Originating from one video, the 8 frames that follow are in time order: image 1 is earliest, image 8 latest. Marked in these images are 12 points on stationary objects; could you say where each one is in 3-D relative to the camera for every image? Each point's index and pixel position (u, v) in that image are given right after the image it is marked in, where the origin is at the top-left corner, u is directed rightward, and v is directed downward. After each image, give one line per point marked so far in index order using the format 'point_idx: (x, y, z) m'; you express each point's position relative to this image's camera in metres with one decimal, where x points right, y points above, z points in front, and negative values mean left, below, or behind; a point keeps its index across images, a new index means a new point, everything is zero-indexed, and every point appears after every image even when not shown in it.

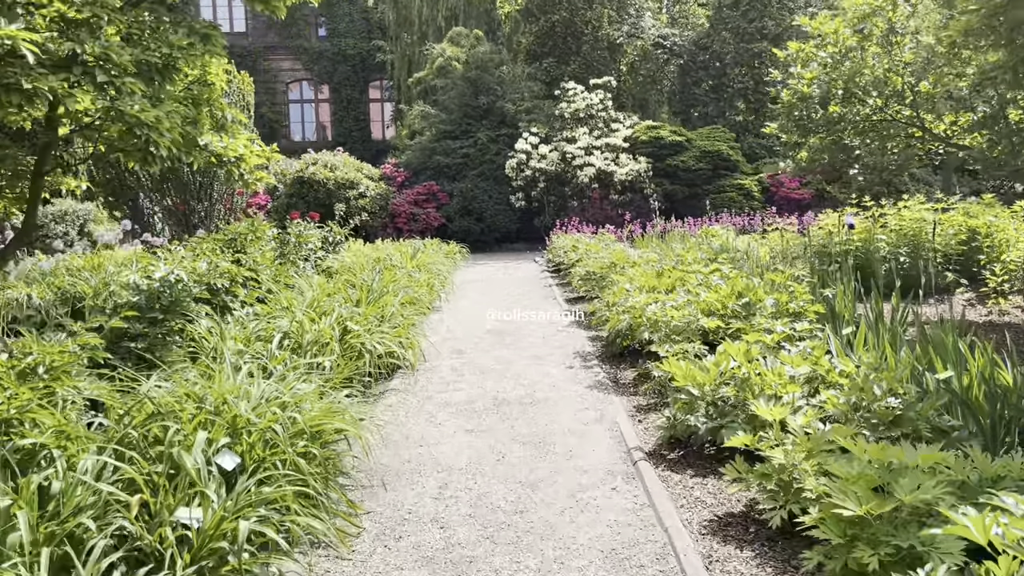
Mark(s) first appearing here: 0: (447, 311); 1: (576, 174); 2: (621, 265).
0: (-0.5, -0.2, +6.3) m
1: (+0.9, +1.5, +11.4) m
2: (+0.7, +0.2, +5.9) m
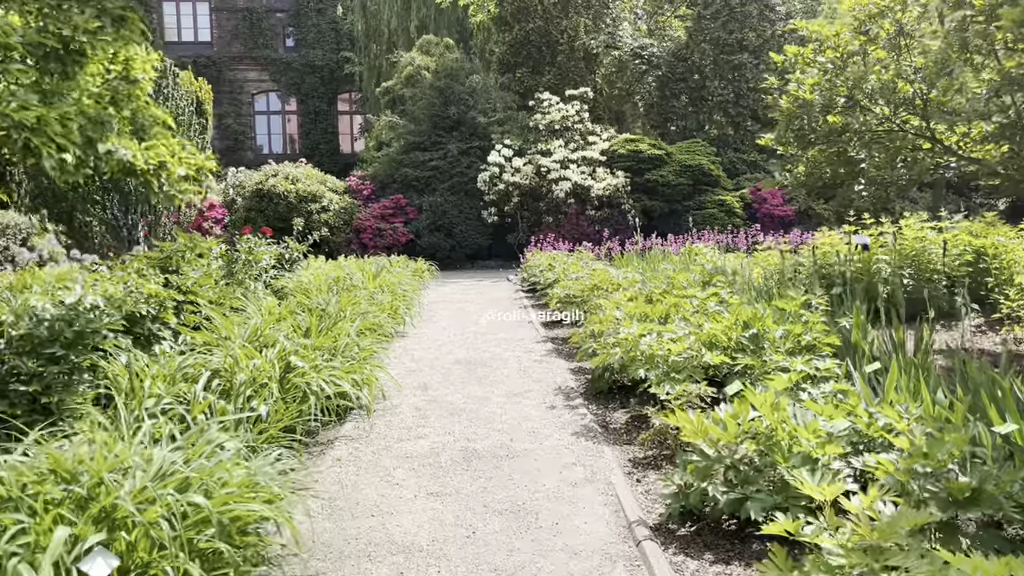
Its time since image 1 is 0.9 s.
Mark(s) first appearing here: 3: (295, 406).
0: (-0.7, -0.3, +5.7) m
1: (+0.5, +1.3, +10.9) m
2: (+0.5, 0.0, +5.3) m
3: (-0.8, -0.5, +3.2) m
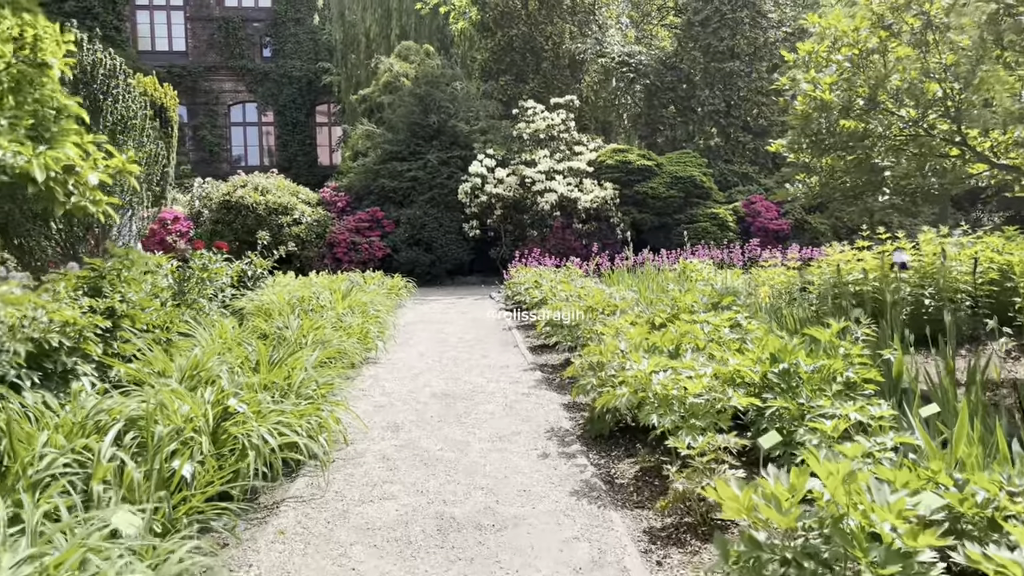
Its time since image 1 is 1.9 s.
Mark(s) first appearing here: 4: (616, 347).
0: (-0.8, -0.5, +5.1) m
1: (+0.3, +1.1, +10.3) m
2: (+0.4, -0.1, +4.8) m
3: (-0.9, -0.5, +2.6) m
4: (+0.4, -0.2, +3.4) m
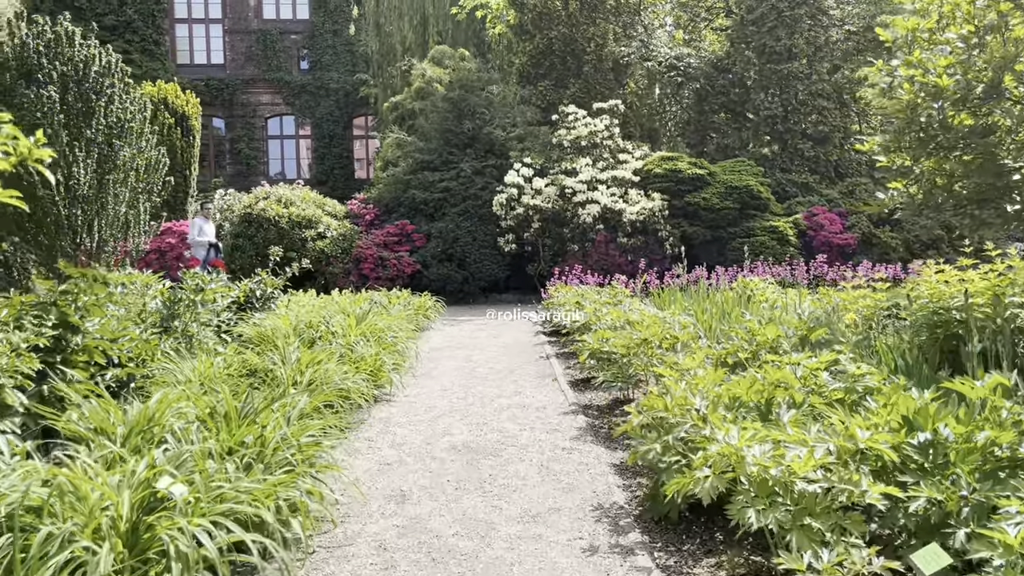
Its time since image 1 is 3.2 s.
0: (-0.6, -0.6, +4.3) m
1: (+0.7, +0.8, +9.5) m
2: (+0.6, -0.2, +4.0) m
3: (-0.8, -0.6, +1.8) m
4: (+0.5, -0.3, +2.6) m
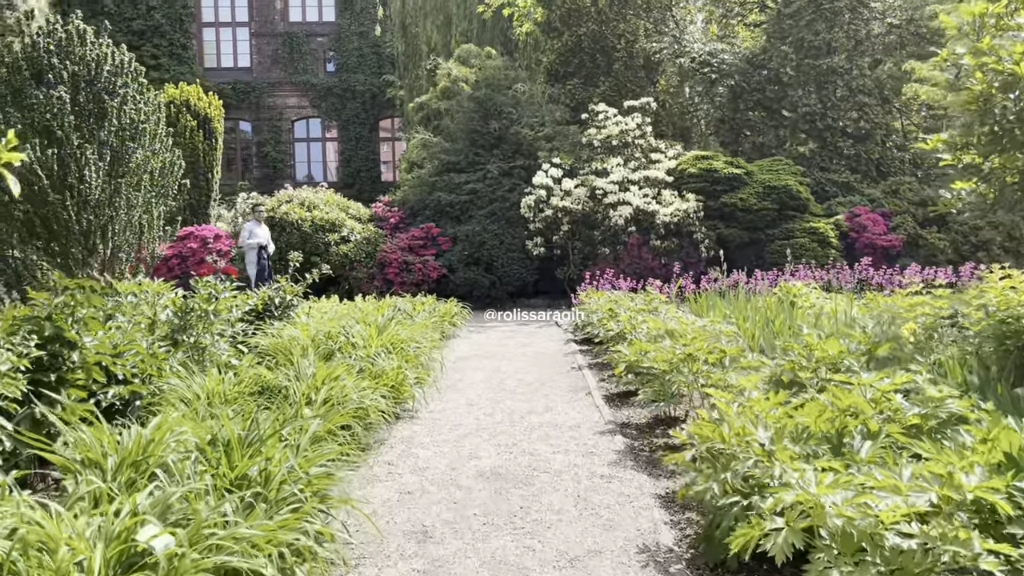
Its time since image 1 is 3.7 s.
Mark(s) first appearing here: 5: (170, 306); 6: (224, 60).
0: (-0.4, -0.6, +4.0) m
1: (+1.1, +0.8, +9.2) m
2: (+0.8, -0.3, +3.6) m
3: (-0.7, -0.7, +1.6) m
4: (+0.6, -0.4, +2.3) m
5: (-1.8, -0.1, +4.4) m
6: (-6.5, +5.2, +19.0) m
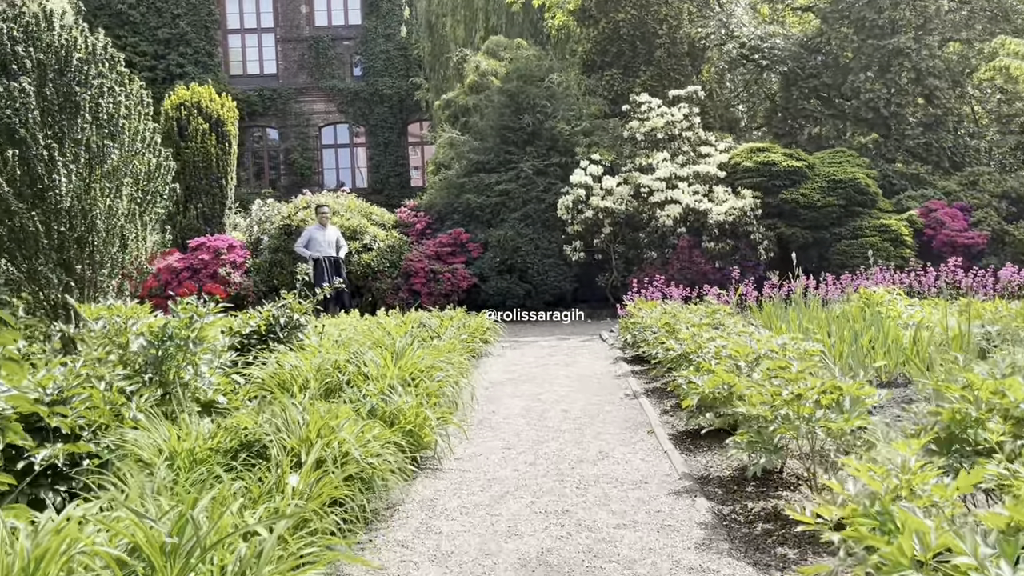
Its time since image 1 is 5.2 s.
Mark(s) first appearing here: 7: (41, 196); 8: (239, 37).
0: (-0.3, -0.7, +3.2) m
1: (+1.4, +0.7, +8.4) m
2: (+0.9, -0.3, +2.8) m
3: (-0.6, -0.8, +0.8) m
4: (+0.7, -0.4, +1.4) m
5: (-1.6, -0.2, +3.6) m
6: (-5.9, +4.9, +18.5) m
7: (-2.7, +0.5, +4.8) m
8: (-6.1, +5.6, +18.4) m
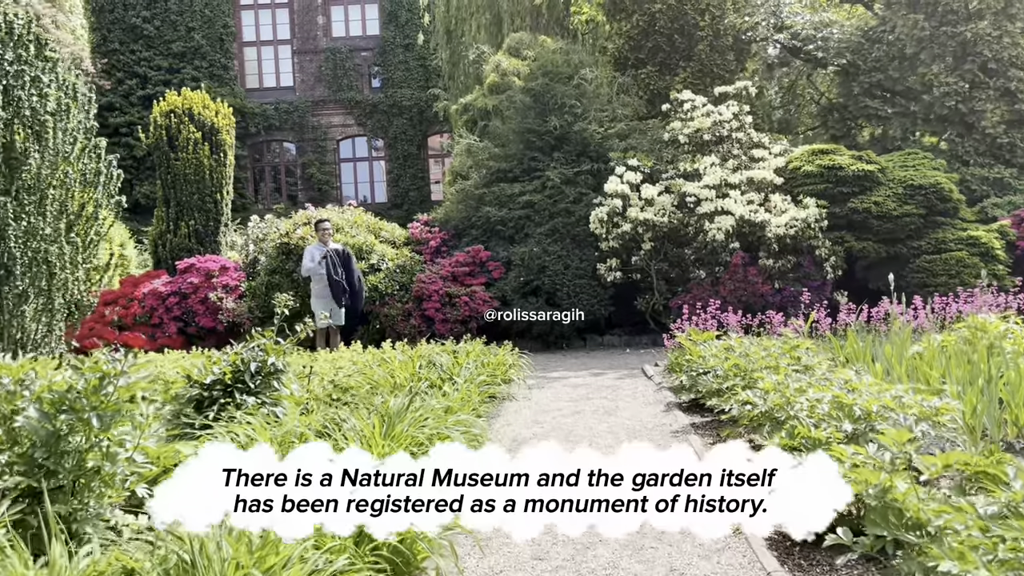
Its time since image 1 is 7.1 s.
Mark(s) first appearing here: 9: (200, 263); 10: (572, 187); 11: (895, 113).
0: (-0.2, -0.9, +2.2) m
1: (+1.7, +0.5, +7.3) m
2: (+1.0, -0.5, +1.7) m
3: (-0.6, -0.9, -0.3) m
4: (+0.8, -0.5, +0.3) m
5: (-1.5, -0.4, +2.6) m
6: (-5.4, +4.5, +17.7) m
7: (-2.5, +0.3, +3.8) m
8: (-5.6, +5.2, +17.6) m
9: (-2.9, +0.2, +7.9) m
10: (+0.6, +1.0, +8.2) m
11: (+4.2, +1.9, +9.1) m
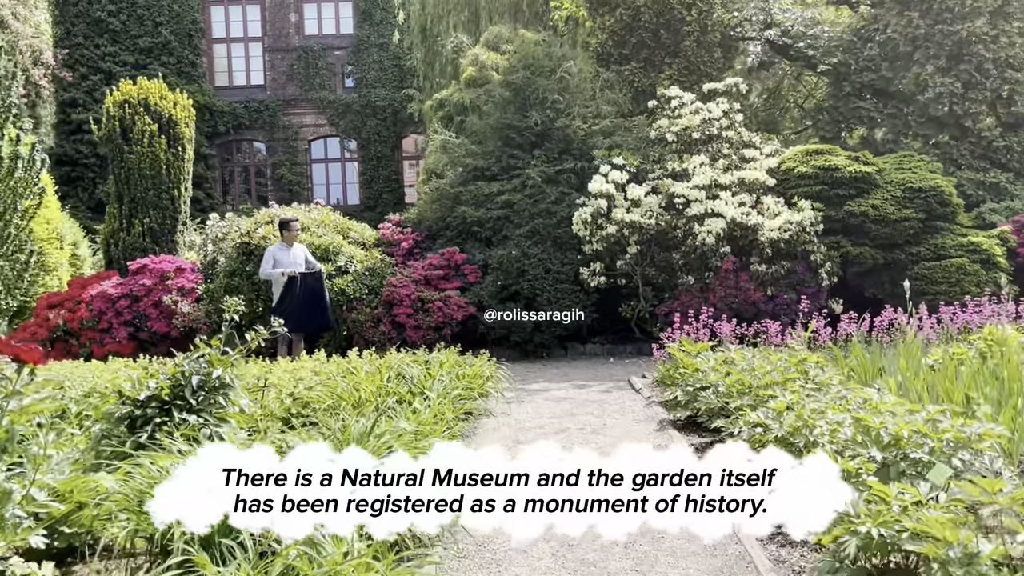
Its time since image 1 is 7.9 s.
0: (-0.2, -0.9, +1.7) m
1: (+1.5, +0.5, +6.9) m
2: (+1.0, -0.5, +1.3) m
3: (-0.6, -0.8, -0.8) m
4: (+0.8, -0.6, -0.1) m
5: (-1.5, -0.4, +2.1) m
6: (-5.9, +4.5, +17.1) m
7: (-2.6, +0.3, +3.3) m
8: (-6.1, +5.1, +17.0) m
9: (-3.1, +0.2, +7.3) m
10: (+0.4, +0.9, +7.7) m
11: (+3.9, +1.8, +8.8) m
